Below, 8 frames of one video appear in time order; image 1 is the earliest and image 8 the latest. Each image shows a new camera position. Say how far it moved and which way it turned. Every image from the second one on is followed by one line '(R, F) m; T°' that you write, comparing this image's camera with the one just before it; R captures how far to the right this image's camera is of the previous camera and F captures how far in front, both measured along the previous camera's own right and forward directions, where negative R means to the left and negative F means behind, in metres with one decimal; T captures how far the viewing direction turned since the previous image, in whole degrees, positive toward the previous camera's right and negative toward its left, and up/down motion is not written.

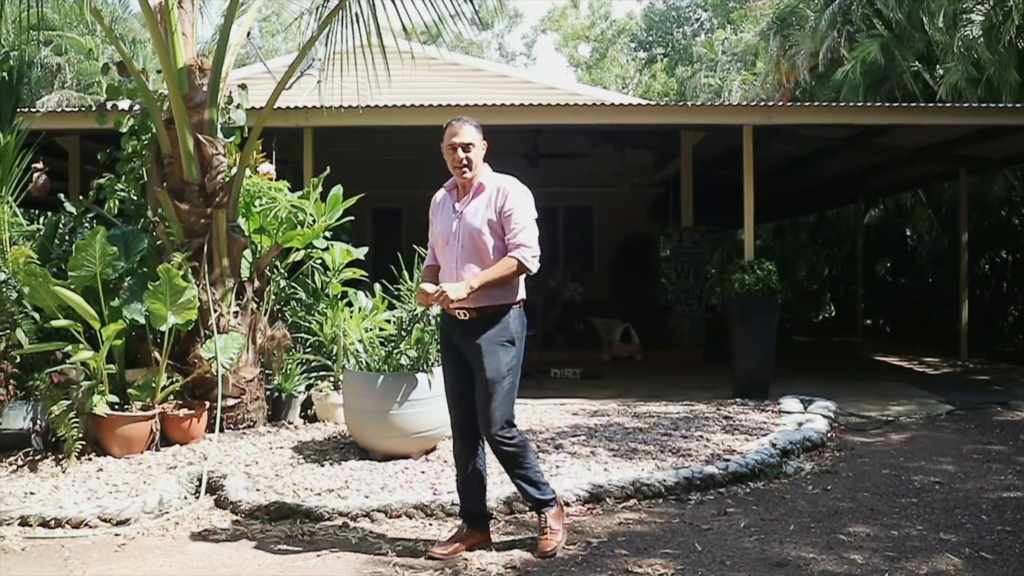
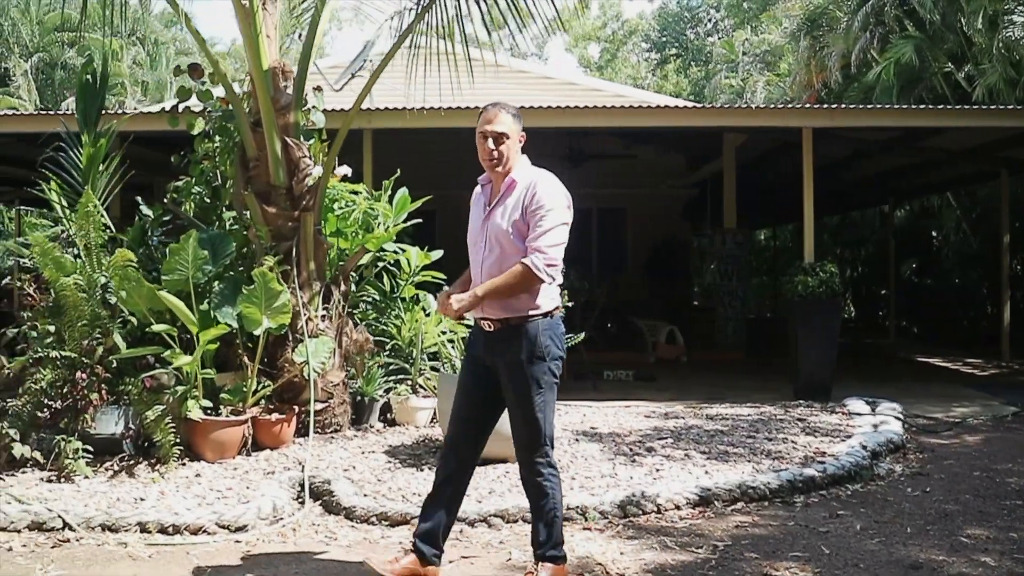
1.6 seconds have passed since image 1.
(-0.6, 0.0) m; +1°
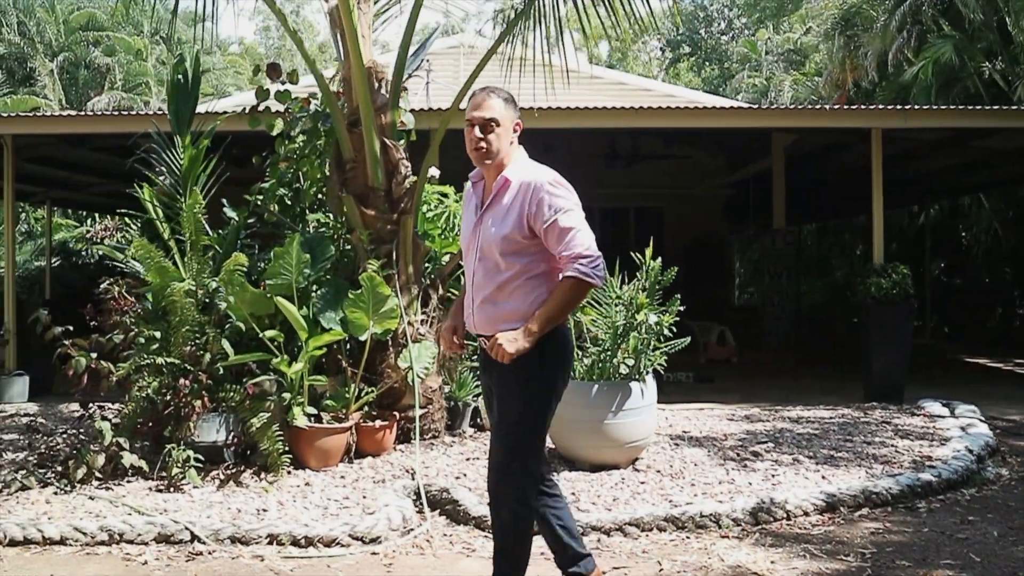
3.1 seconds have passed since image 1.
(-0.6, +0.1) m; +1°
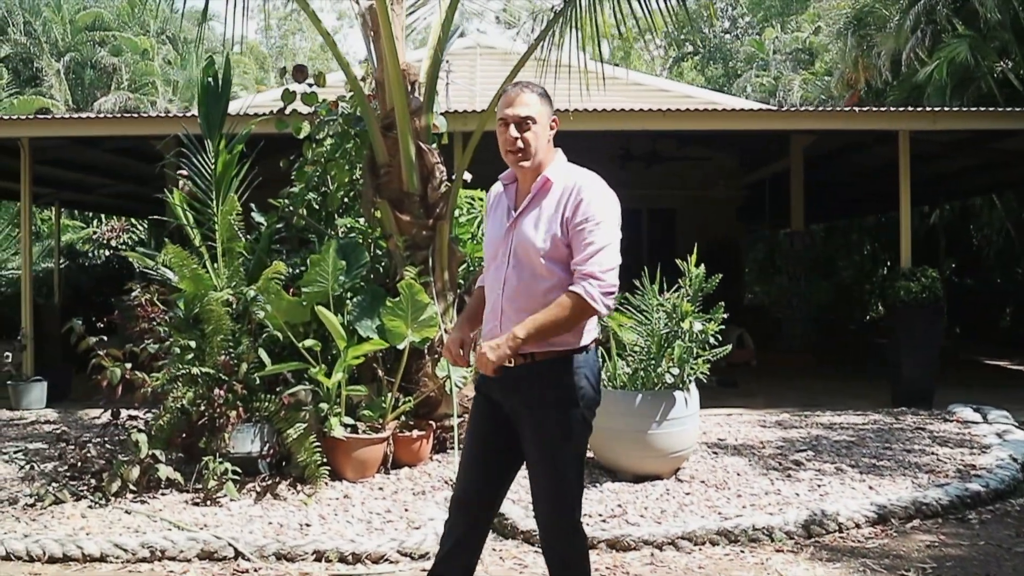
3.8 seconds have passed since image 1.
(-0.2, +0.1) m; 0°
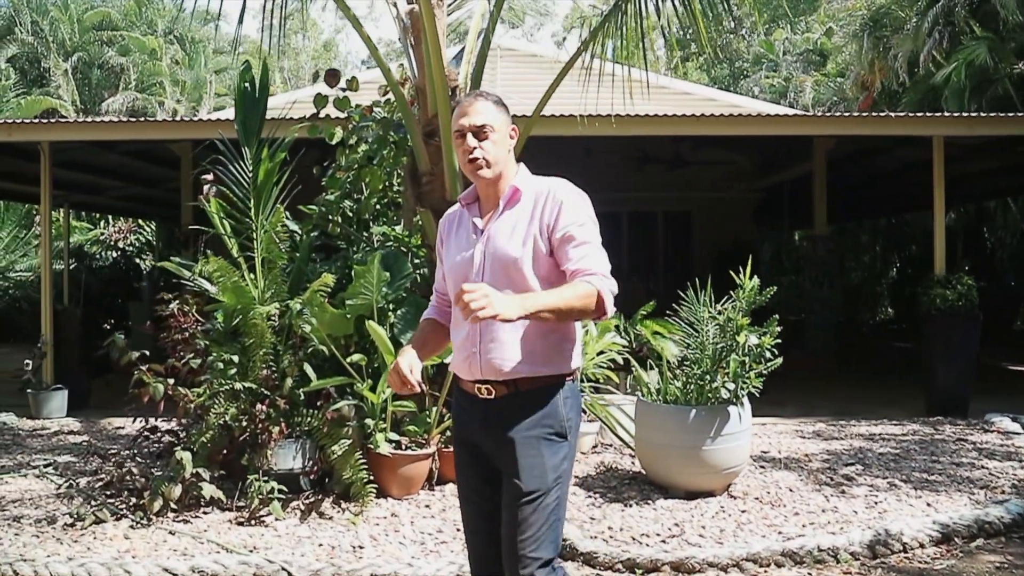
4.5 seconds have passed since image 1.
(-0.3, +0.1) m; 0°
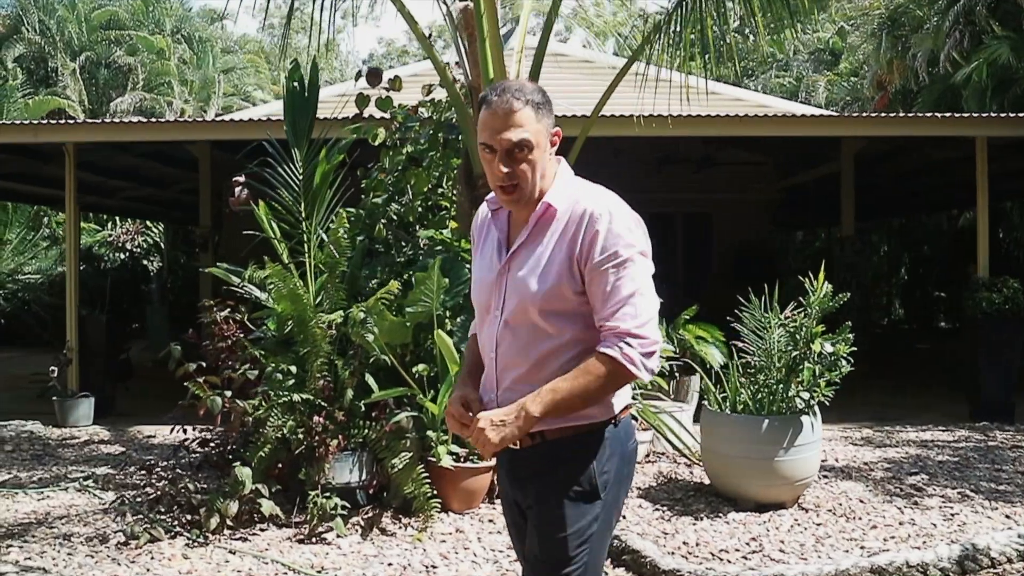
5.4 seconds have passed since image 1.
(-0.4, +0.2) m; +1°
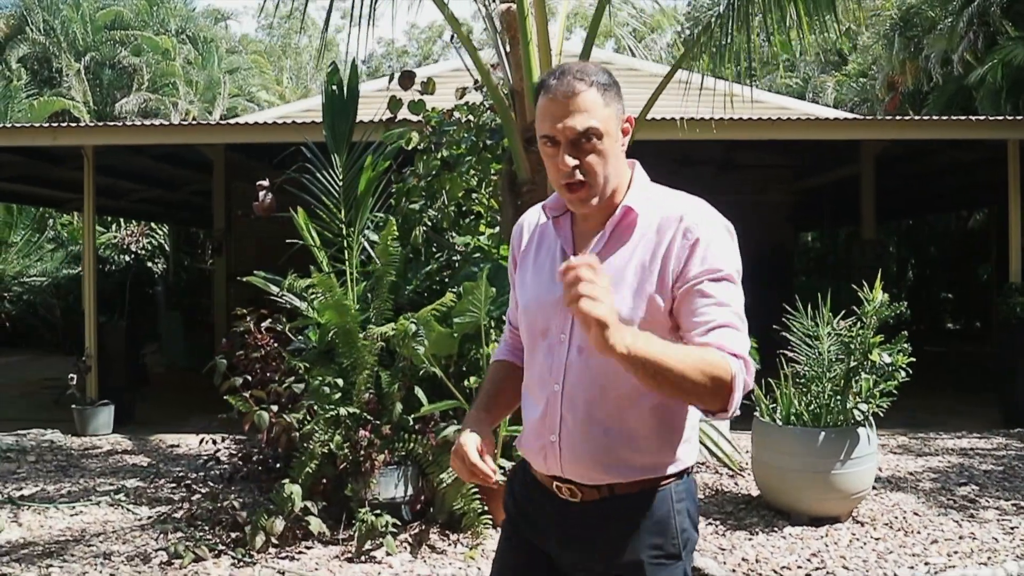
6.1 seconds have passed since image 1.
(-0.3, +0.1) m; +1°
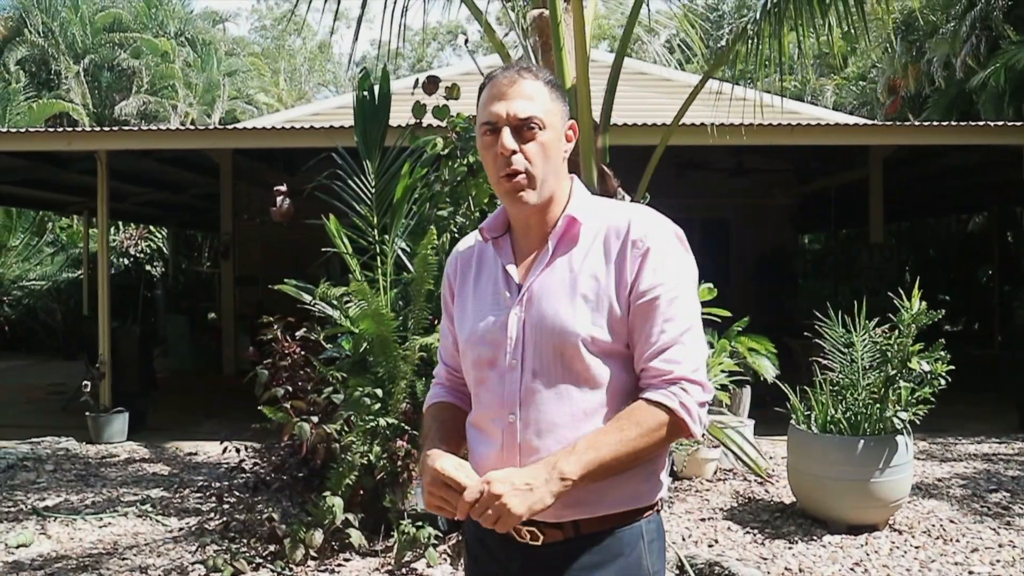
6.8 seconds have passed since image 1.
(-0.2, 0.0) m; +1°
